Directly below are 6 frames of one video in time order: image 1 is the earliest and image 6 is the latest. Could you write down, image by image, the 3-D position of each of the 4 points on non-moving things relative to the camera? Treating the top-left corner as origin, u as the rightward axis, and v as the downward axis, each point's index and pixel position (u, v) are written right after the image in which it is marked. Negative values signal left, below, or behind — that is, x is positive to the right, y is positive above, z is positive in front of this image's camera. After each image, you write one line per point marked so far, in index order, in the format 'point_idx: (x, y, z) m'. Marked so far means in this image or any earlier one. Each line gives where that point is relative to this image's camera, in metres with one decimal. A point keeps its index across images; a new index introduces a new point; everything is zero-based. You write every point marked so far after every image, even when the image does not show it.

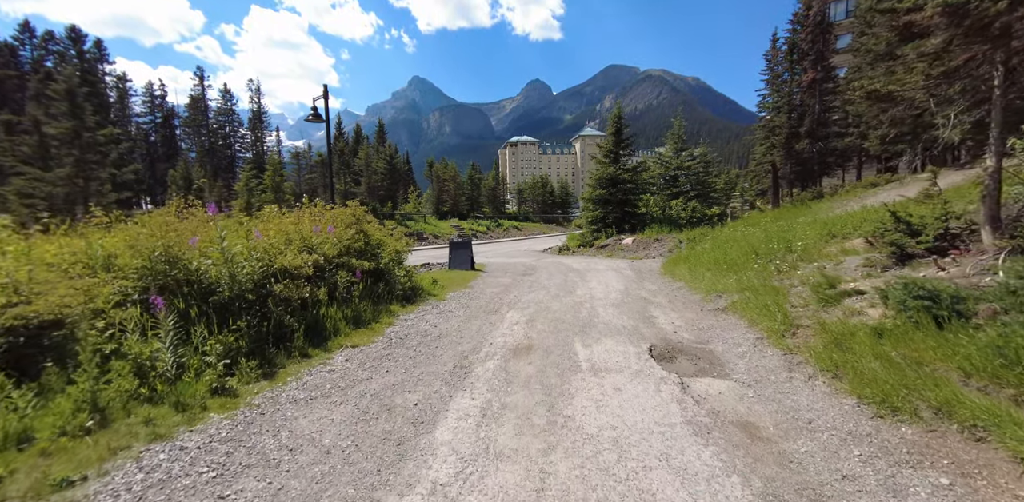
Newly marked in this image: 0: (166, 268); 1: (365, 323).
0: (-3.6, -0.2, +4.5) m
1: (-2.3, -1.1, +6.6) m
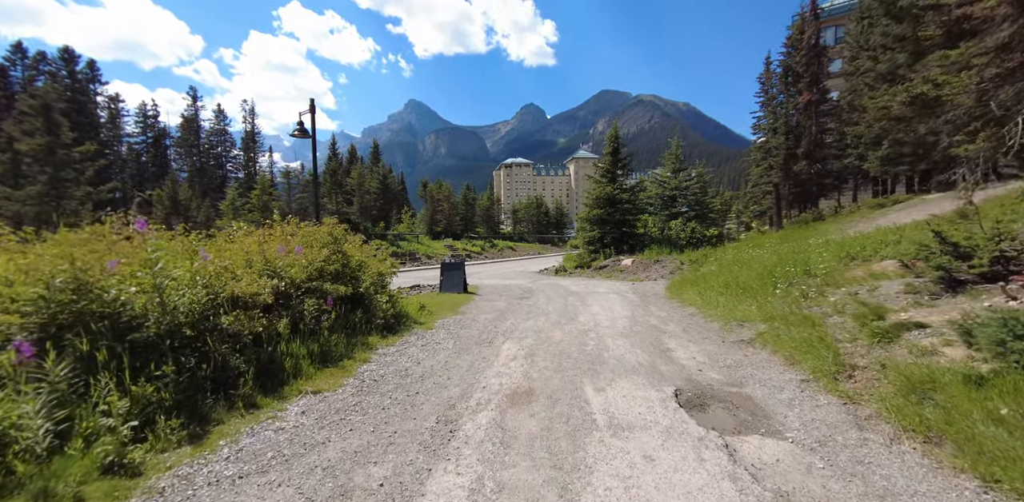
0: (-3.6, -0.4, +3.5) m
1: (-2.3, -1.4, +5.6) m
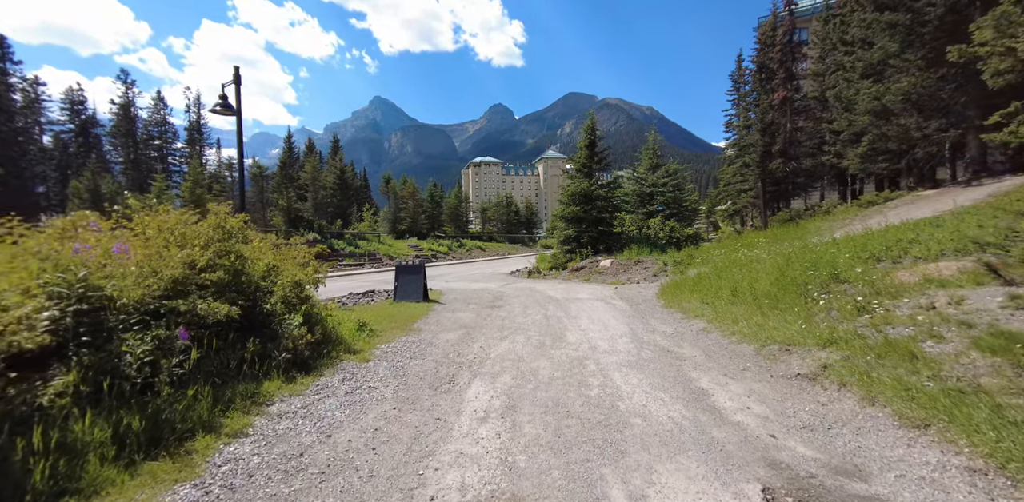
0: (-3.7, -0.4, +1.1) m
1: (-2.5, -1.4, +3.2) m
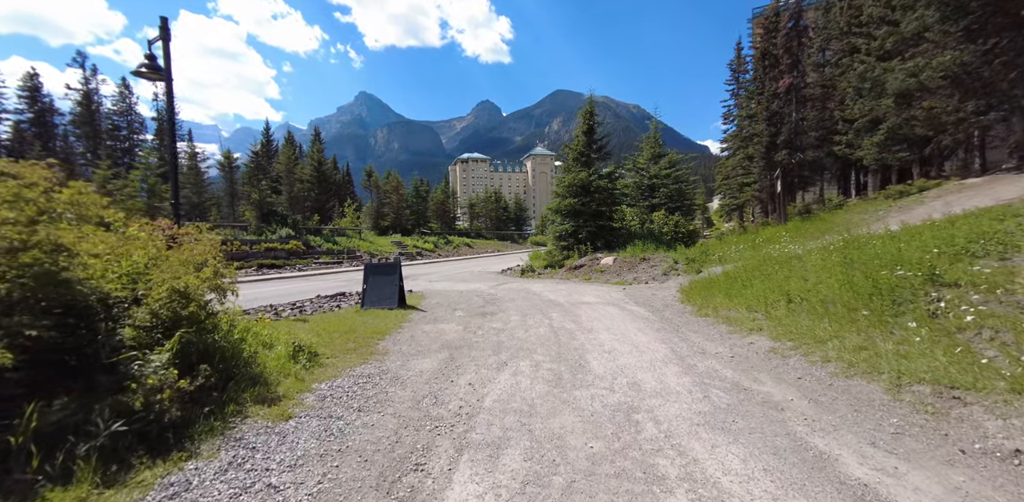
0: (-3.5, -0.3, -1.3) m
1: (-2.4, -1.4, +0.9) m
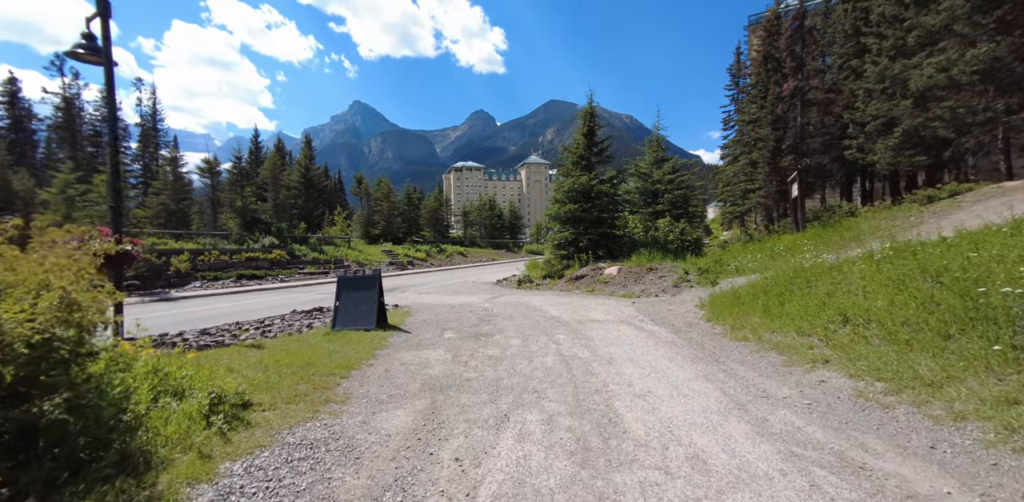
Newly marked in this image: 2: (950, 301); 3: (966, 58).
0: (-3.3, -0.3, -2.8) m
1: (-2.3, -1.4, -0.7) m
2: (+5.8, -0.6, +5.7) m
3: (+15.5, +6.6, +14.8) m
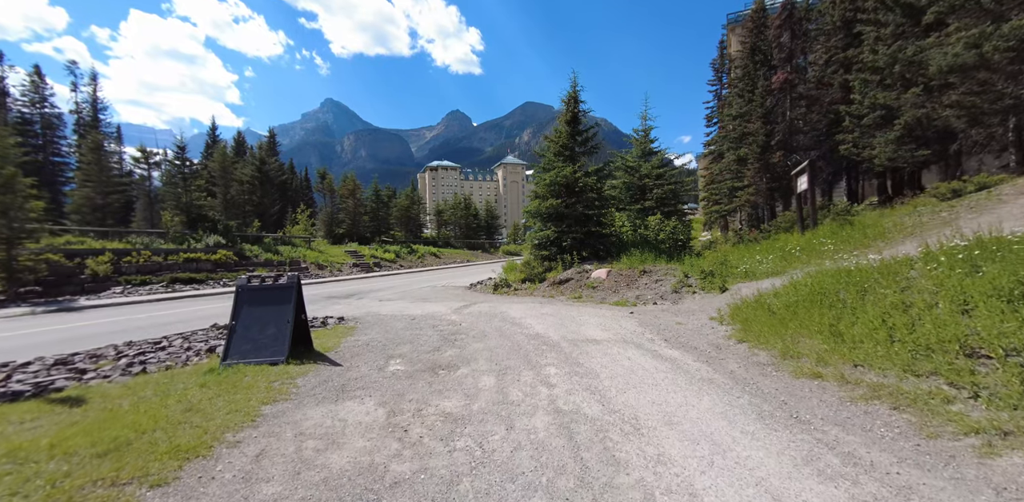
0: (-3.1, -0.3, -5.5) m
1: (-2.2, -1.4, -3.3) m
2: (+5.5, -0.6, +3.6) m
3: (+14.7, +6.6, +13.2) m
